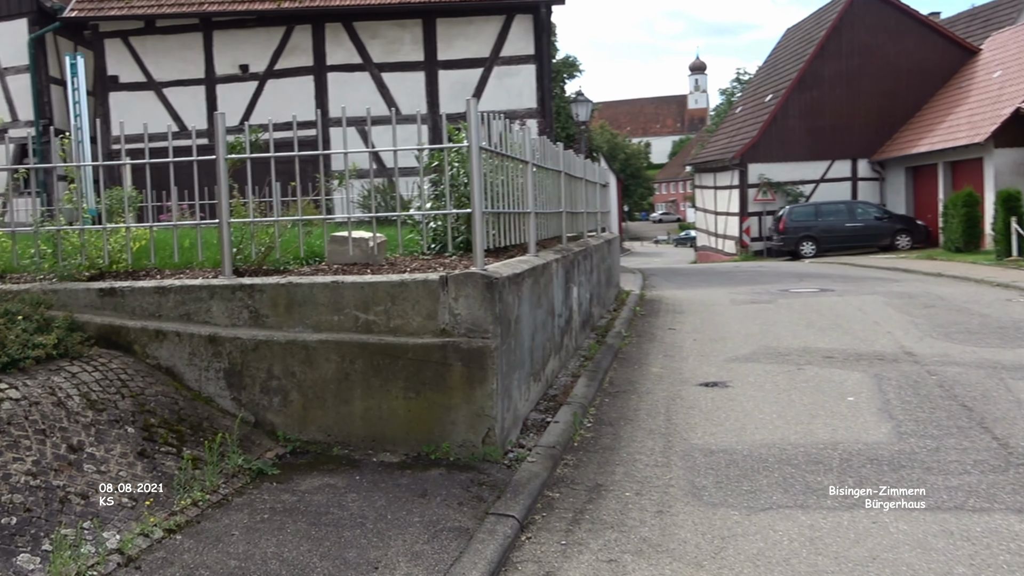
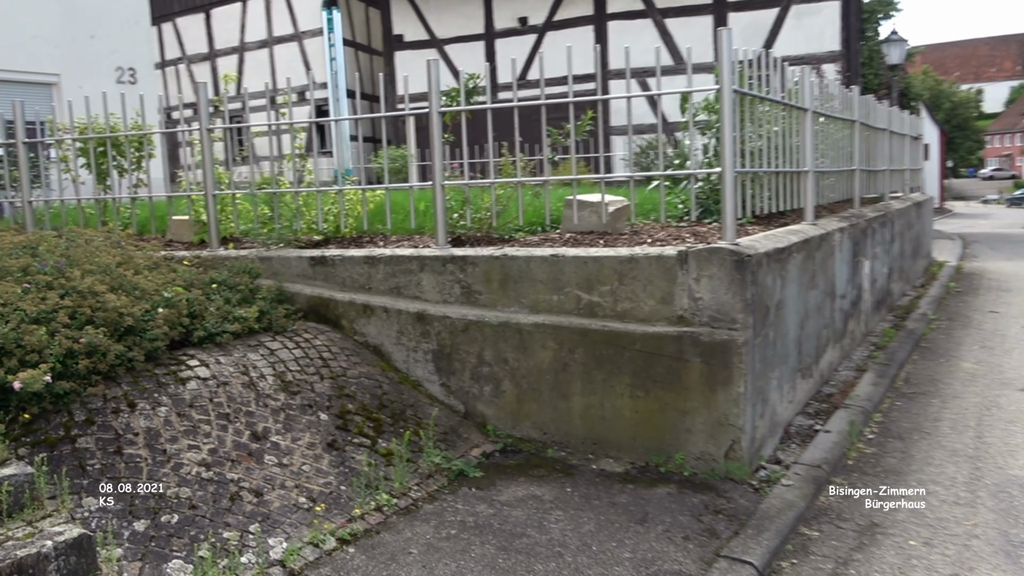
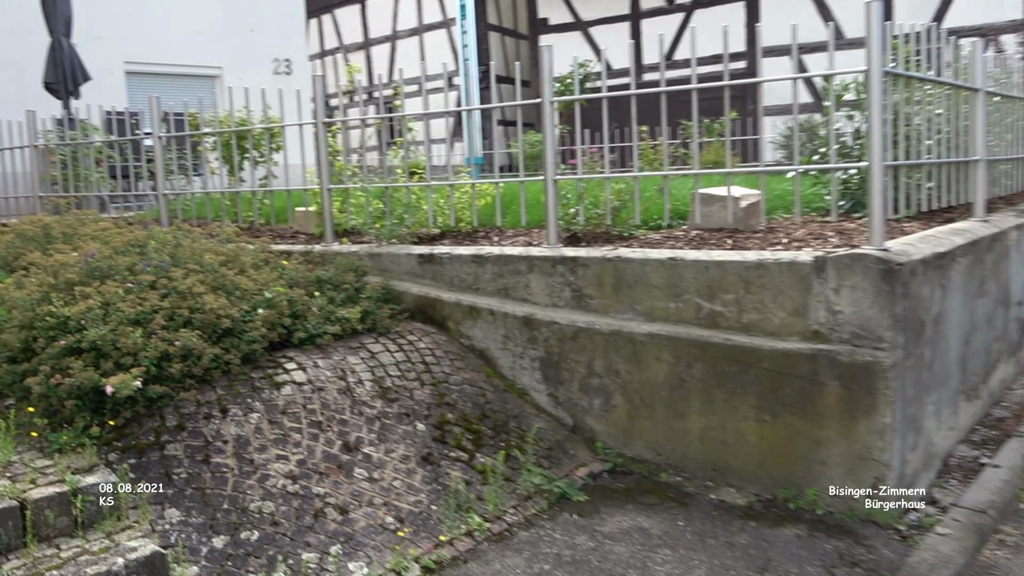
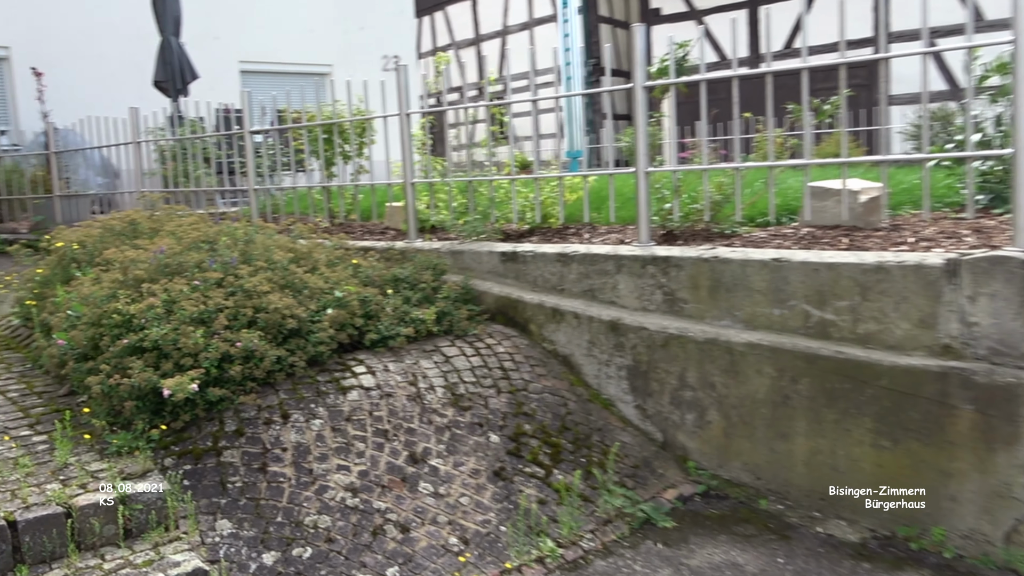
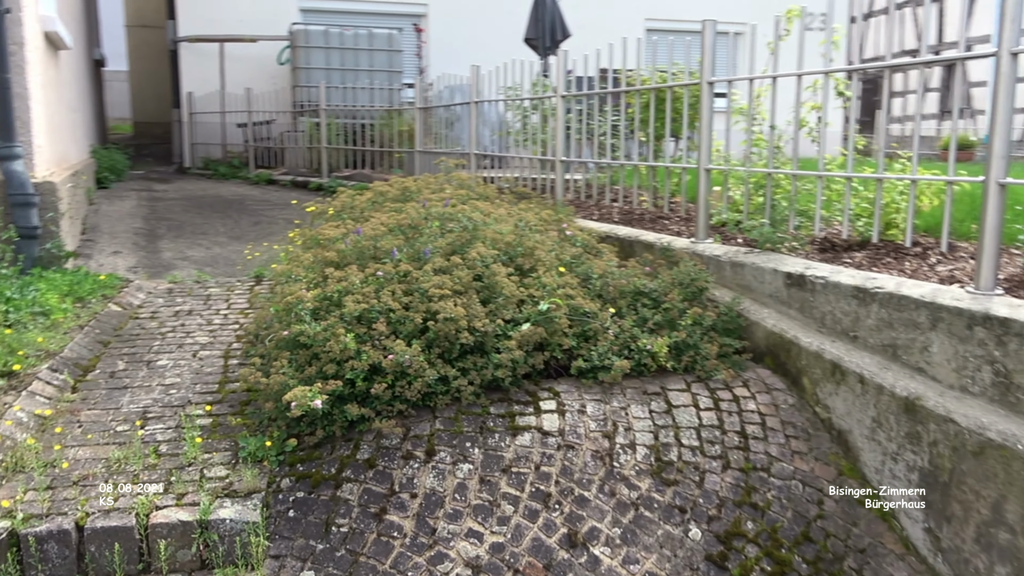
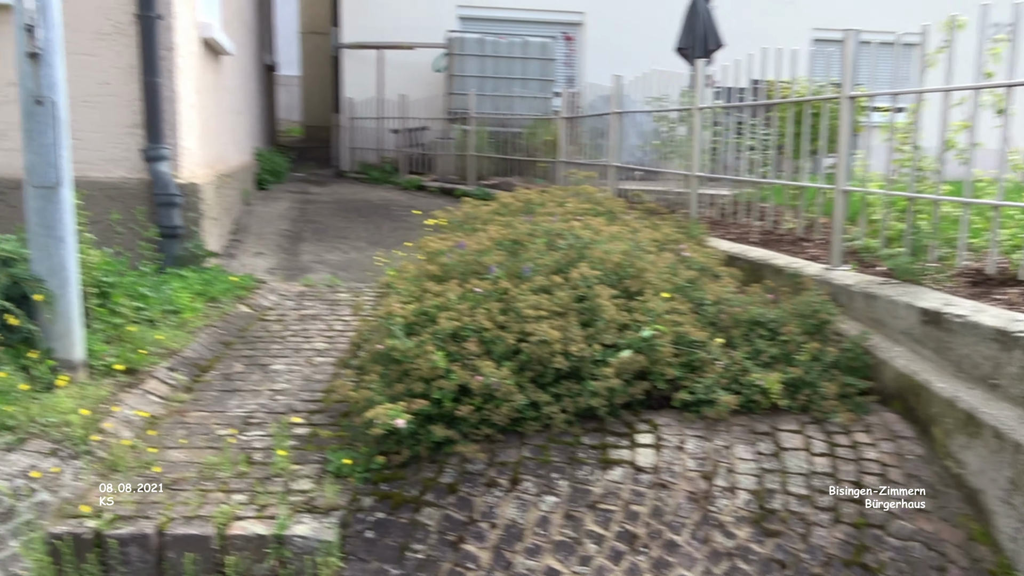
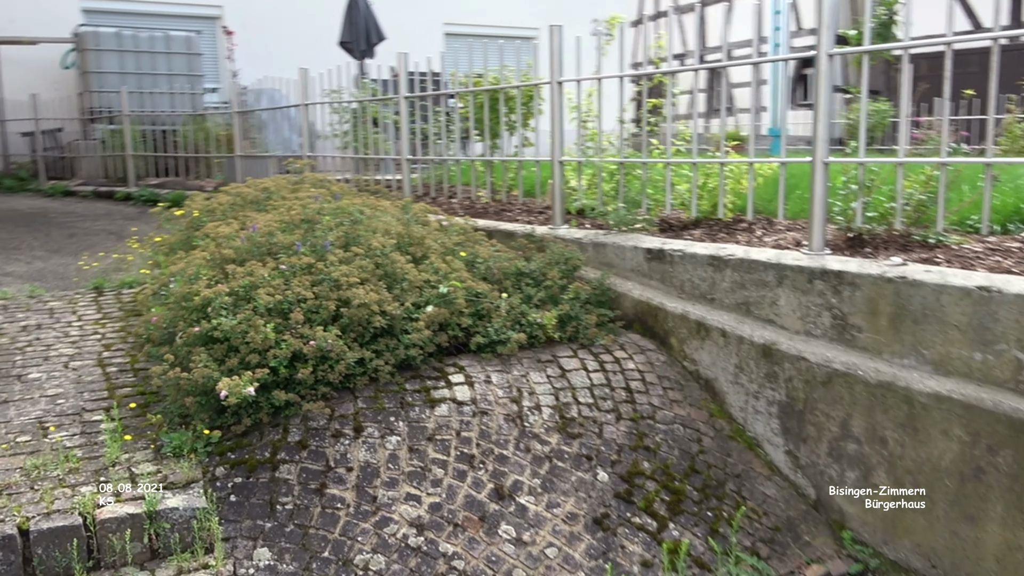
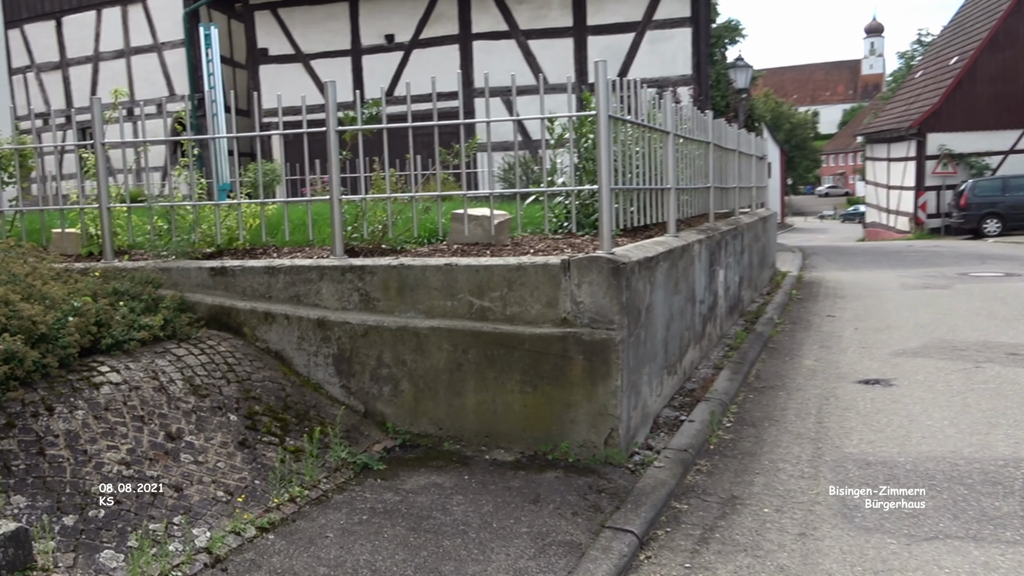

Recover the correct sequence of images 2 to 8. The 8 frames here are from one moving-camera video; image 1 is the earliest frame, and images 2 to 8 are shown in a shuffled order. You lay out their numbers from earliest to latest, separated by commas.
8, 2, 3, 4, 7, 5, 6
